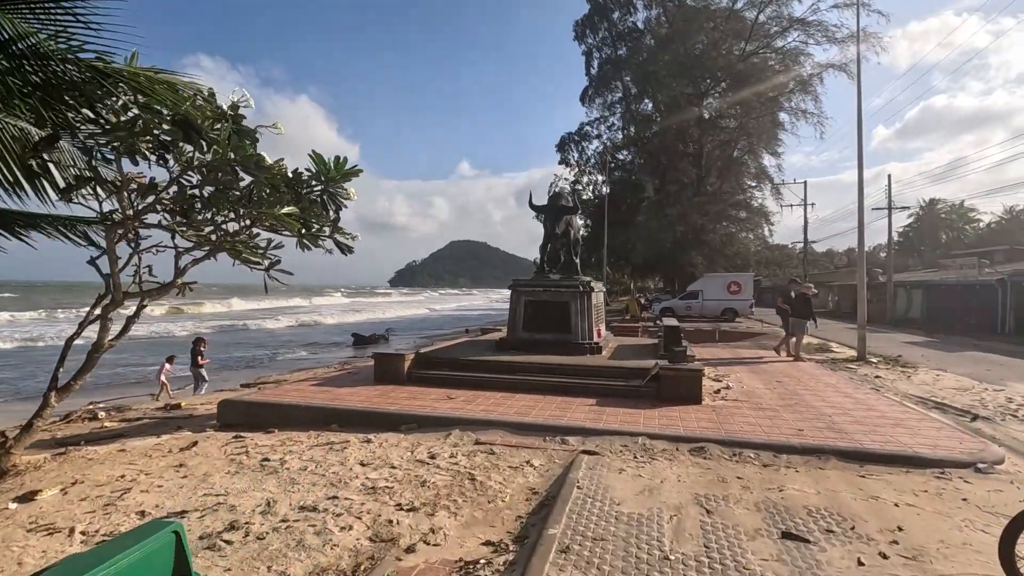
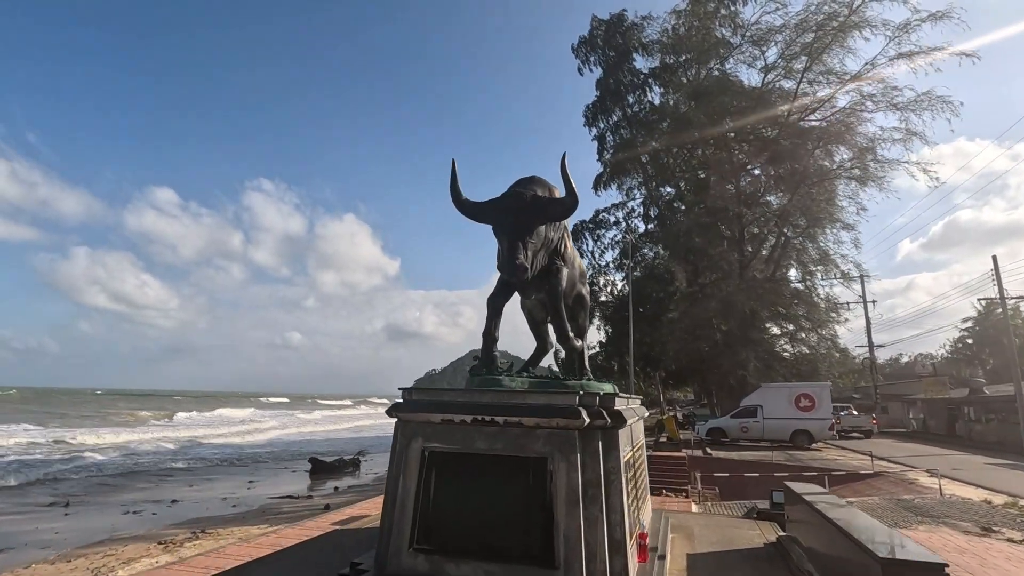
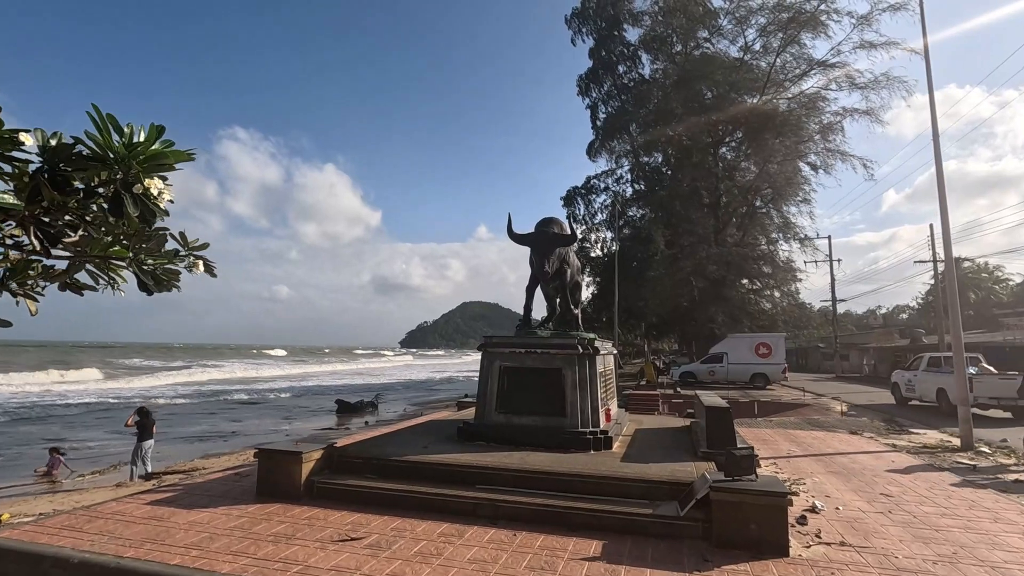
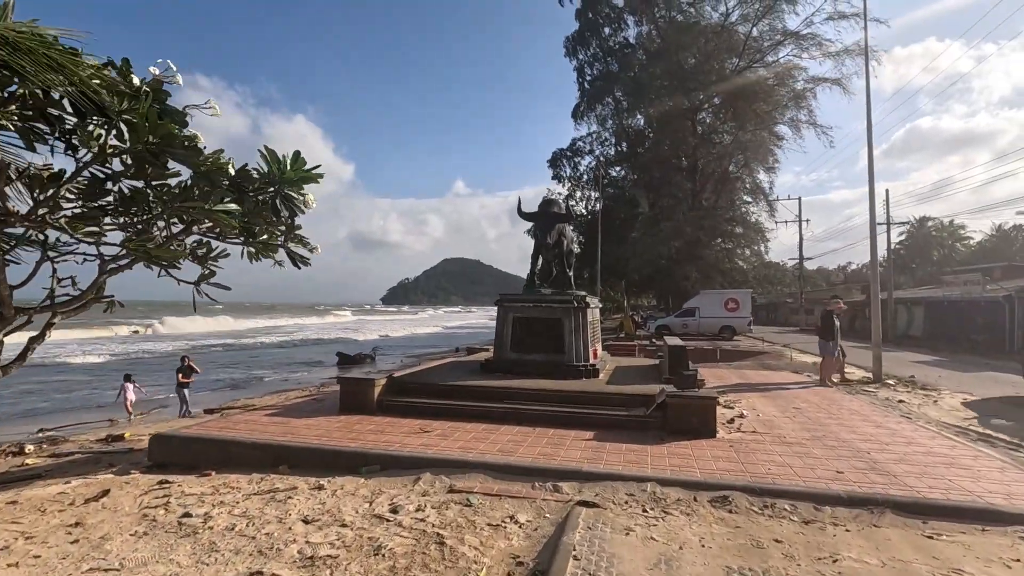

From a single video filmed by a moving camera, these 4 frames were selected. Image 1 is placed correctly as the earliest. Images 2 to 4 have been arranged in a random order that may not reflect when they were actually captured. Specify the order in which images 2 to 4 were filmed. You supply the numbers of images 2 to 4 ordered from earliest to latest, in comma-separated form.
4, 3, 2
